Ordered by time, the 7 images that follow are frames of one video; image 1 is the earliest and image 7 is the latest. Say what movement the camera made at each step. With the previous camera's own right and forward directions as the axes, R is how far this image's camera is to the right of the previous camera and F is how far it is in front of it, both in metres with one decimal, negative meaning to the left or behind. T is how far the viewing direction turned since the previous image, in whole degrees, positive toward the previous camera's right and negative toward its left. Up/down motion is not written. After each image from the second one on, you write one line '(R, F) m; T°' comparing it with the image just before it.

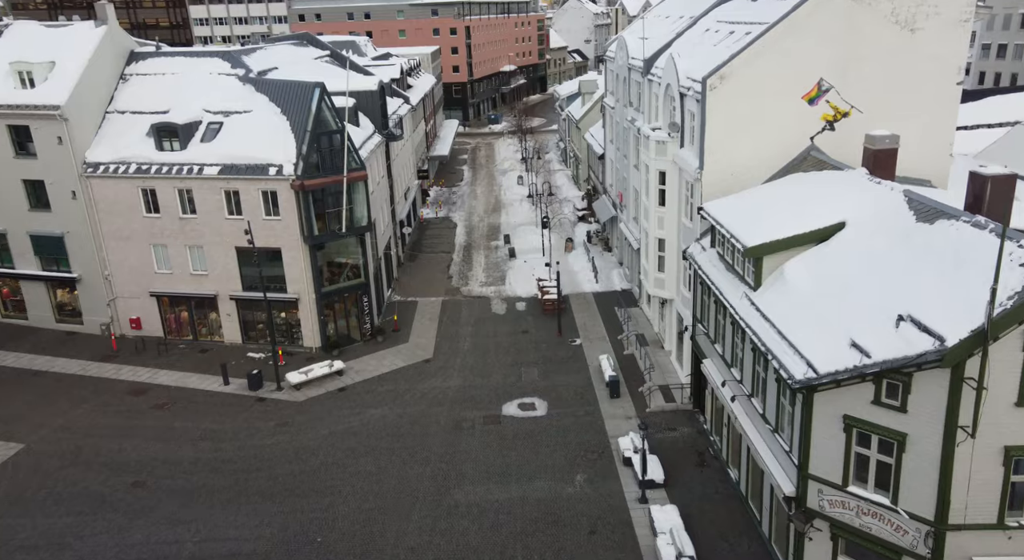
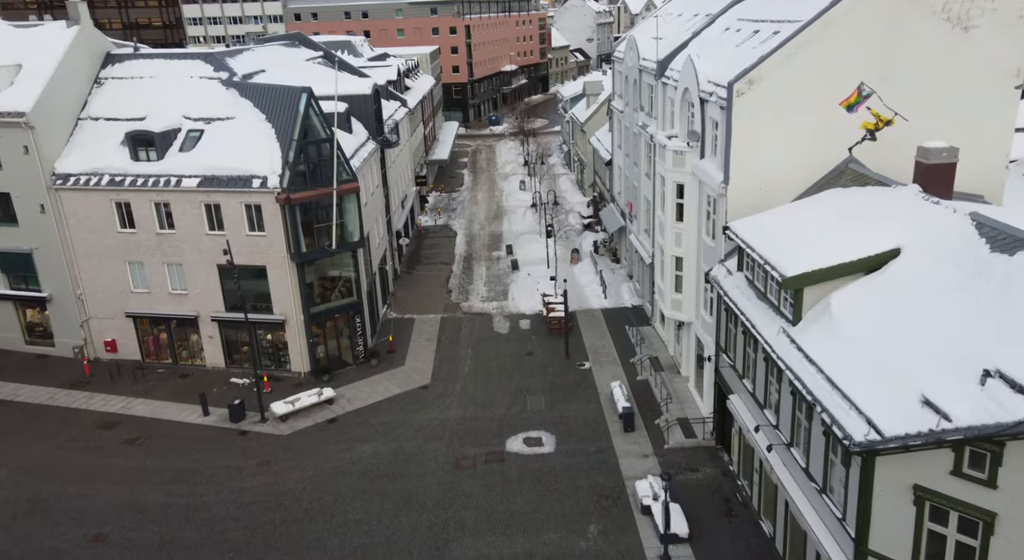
(-0.1, +3.3) m; 0°
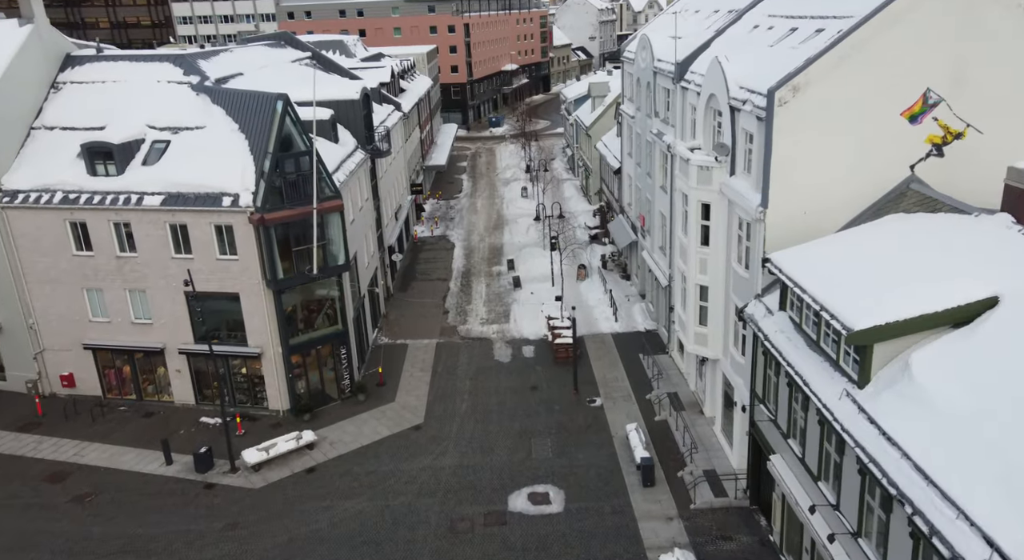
(-0.1, +4.3) m; 0°
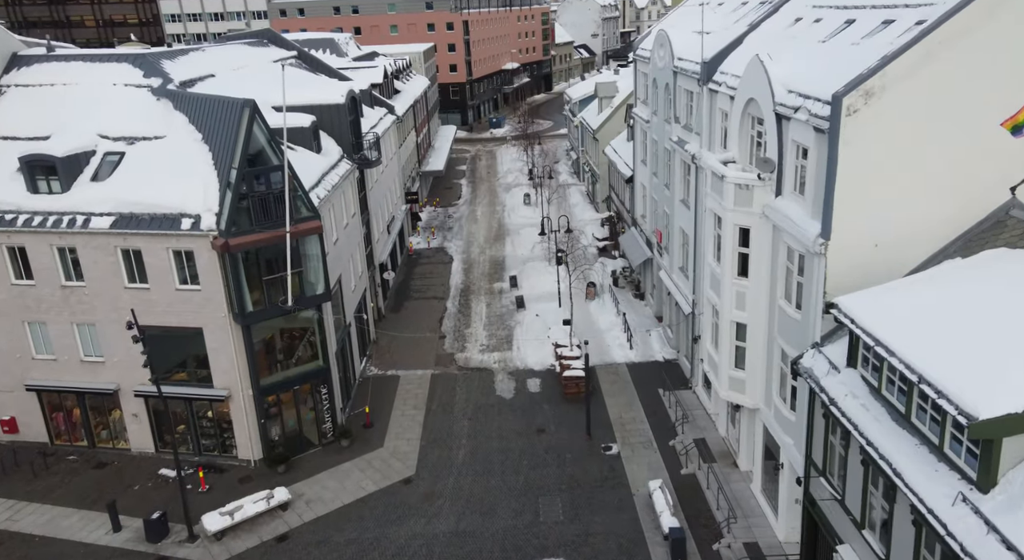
(-0.1, +4.7) m; 0°
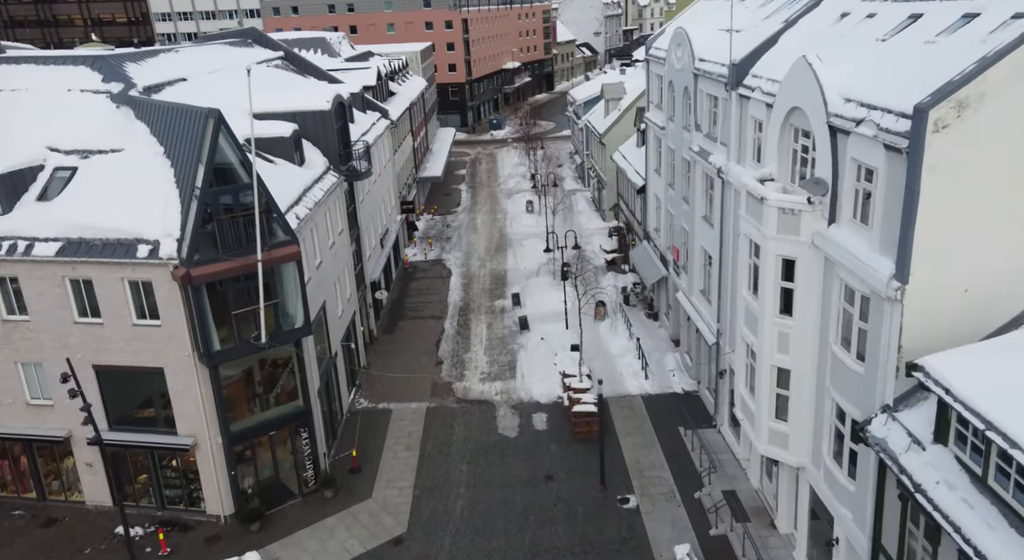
(-0.1, +3.9) m; 0°
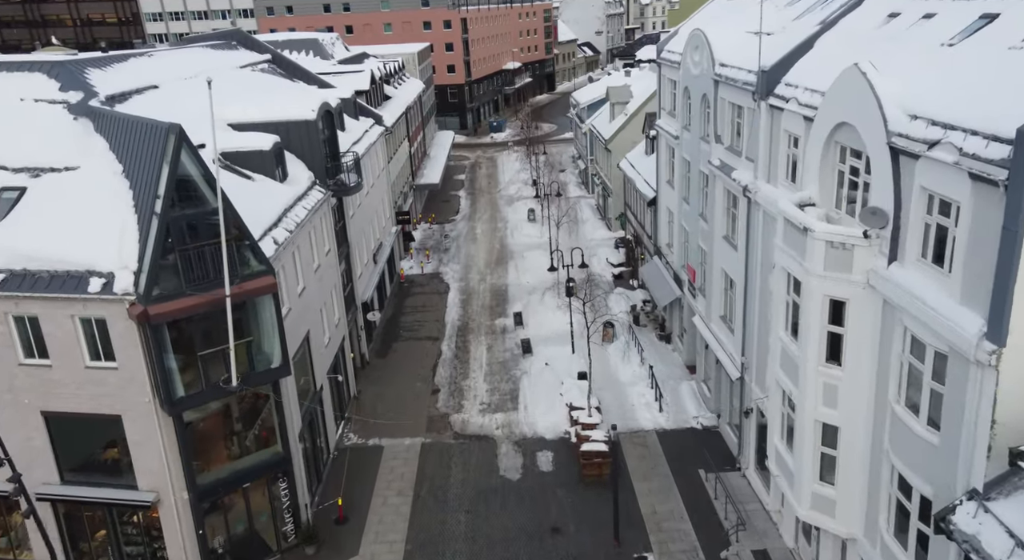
(-0.1, +3.2) m; 0°
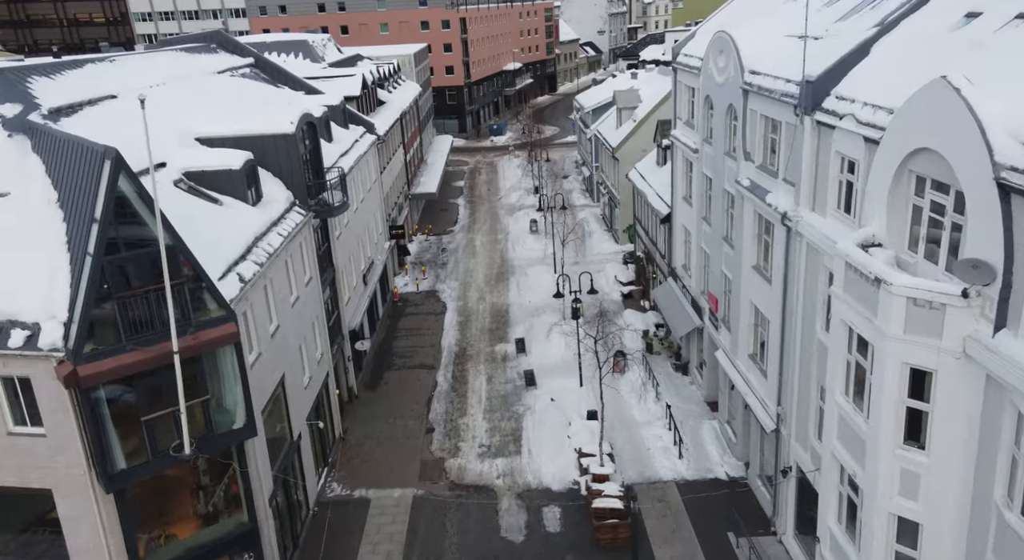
(-0.1, +3.8) m; 0°
